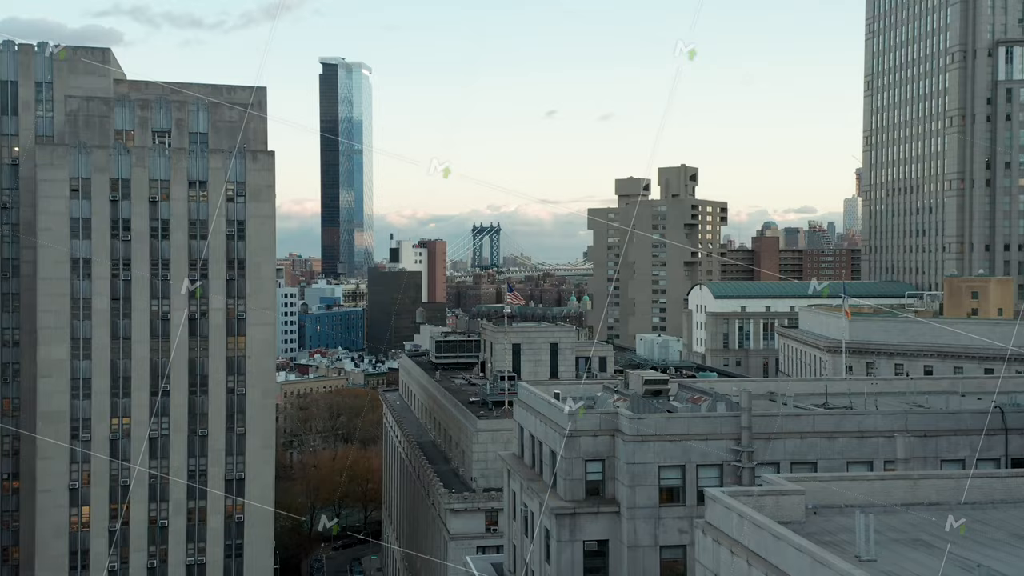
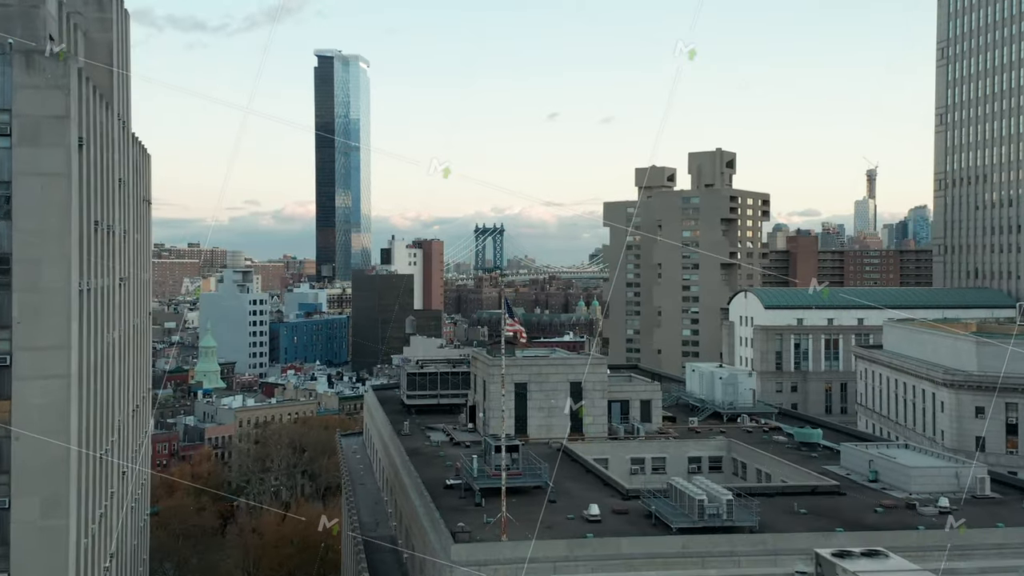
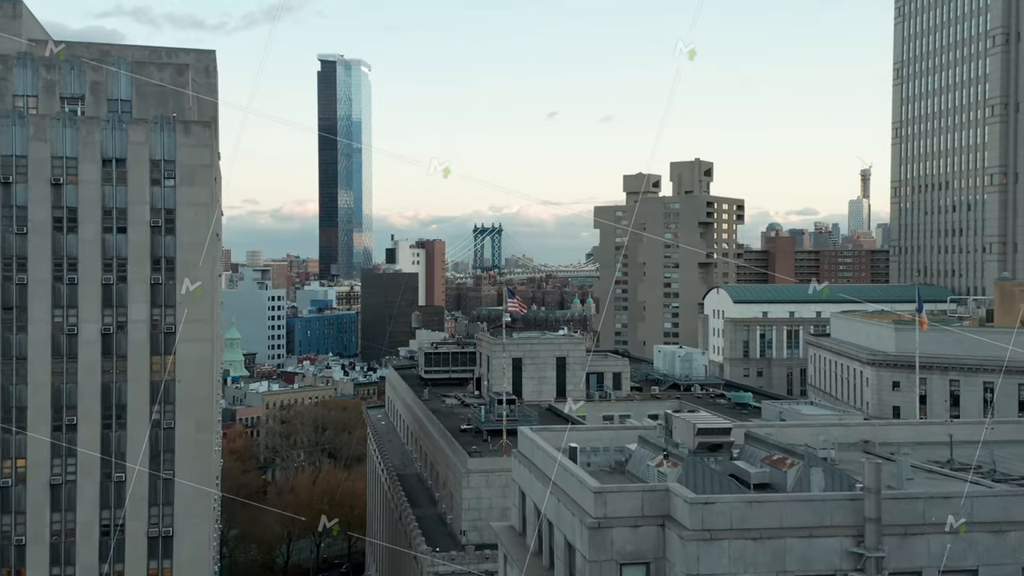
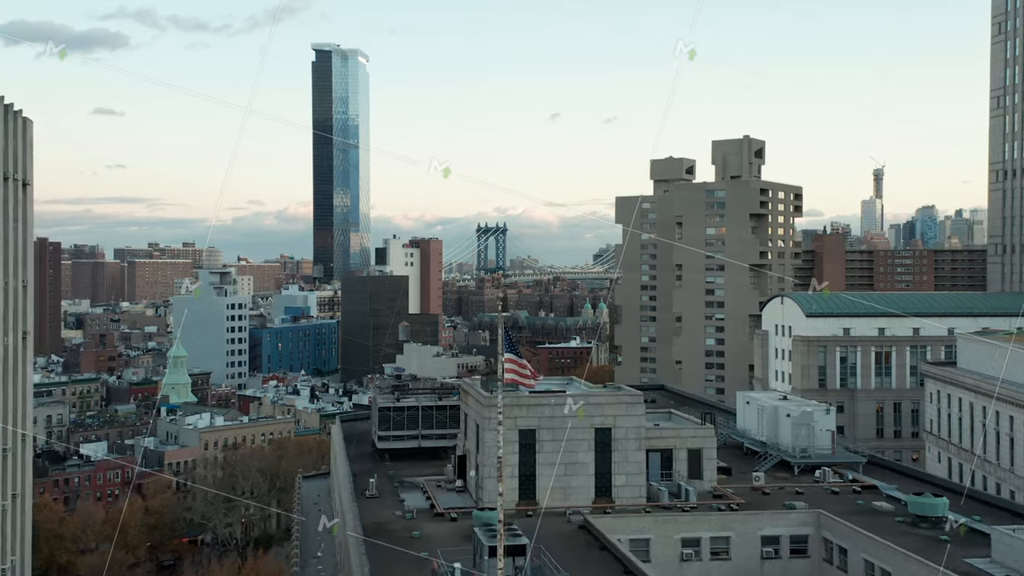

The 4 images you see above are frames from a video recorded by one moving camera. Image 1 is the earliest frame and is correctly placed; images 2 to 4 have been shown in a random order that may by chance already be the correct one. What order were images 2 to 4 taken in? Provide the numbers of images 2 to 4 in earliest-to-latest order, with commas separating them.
3, 2, 4
